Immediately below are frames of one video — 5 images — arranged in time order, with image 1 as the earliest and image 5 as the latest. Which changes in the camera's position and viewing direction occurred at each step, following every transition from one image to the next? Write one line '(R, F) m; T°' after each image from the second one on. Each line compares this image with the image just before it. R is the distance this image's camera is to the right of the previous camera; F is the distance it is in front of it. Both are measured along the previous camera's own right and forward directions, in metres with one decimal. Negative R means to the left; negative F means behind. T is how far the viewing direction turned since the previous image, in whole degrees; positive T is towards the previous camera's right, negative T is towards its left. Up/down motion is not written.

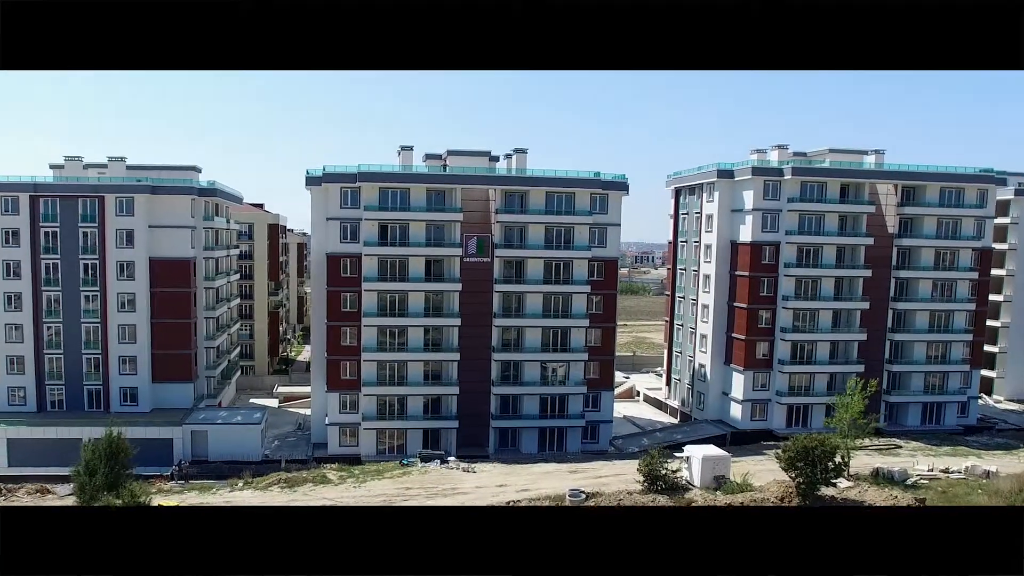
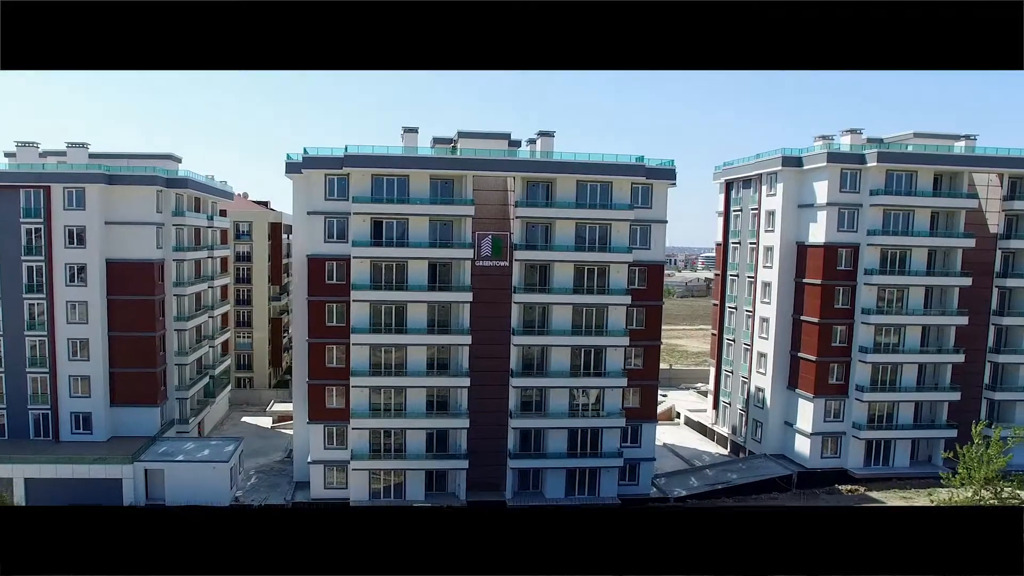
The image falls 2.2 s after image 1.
(0.0, +2.2) m; -2°
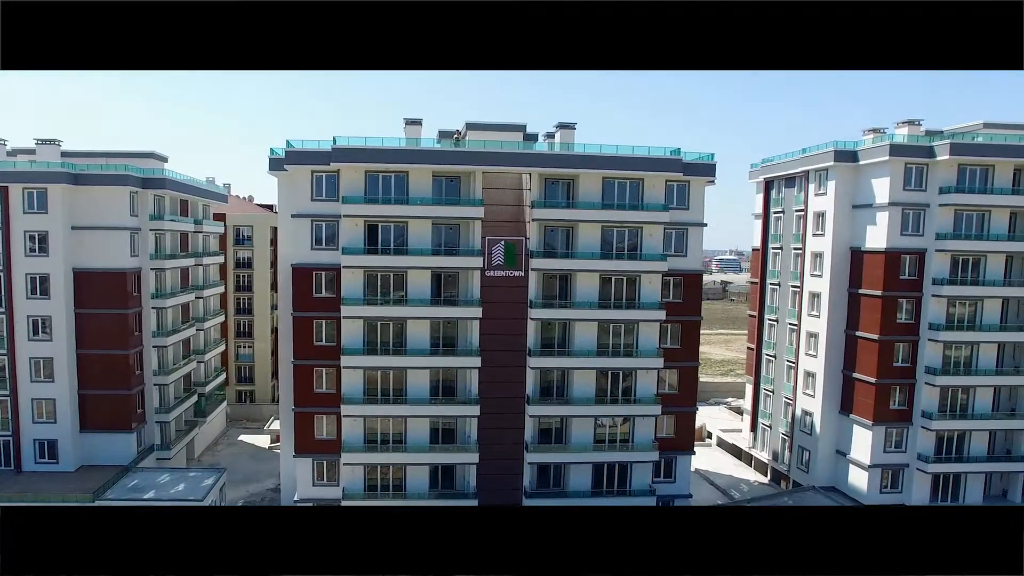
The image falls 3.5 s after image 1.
(0.0, +1.3) m; -2°
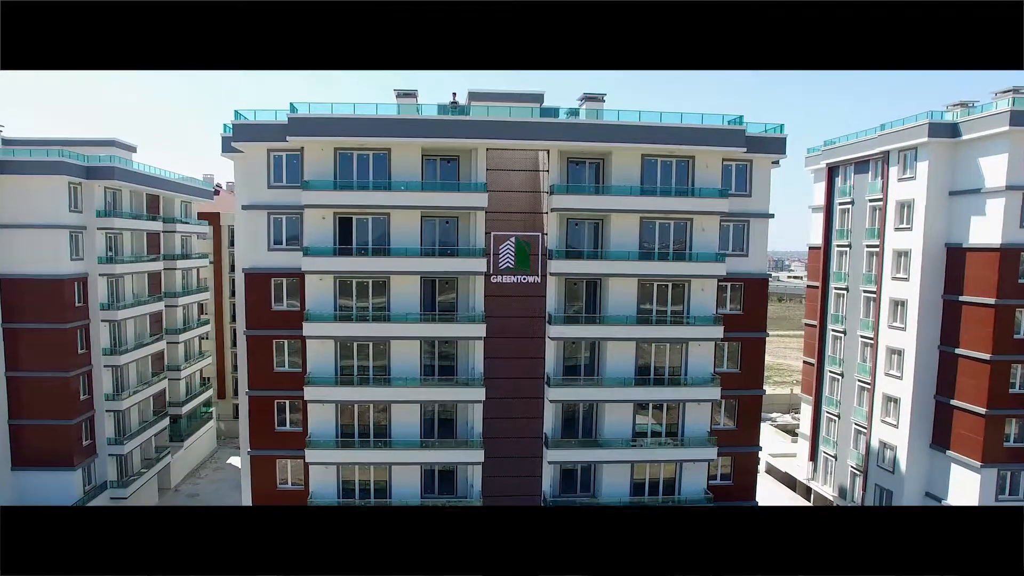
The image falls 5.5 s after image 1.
(+0.1, +1.9) m; -2°
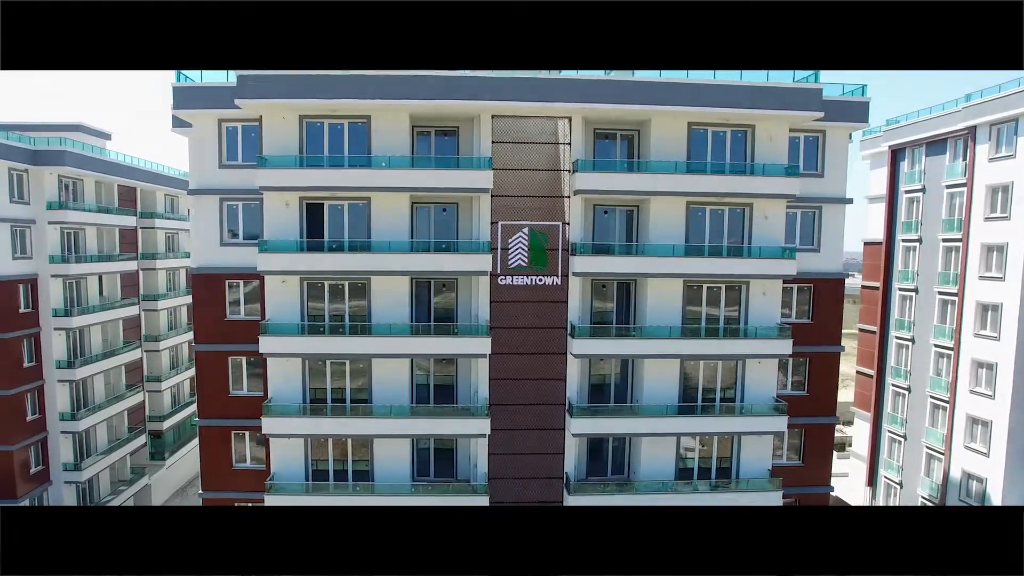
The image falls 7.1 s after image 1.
(+0.1, +1.3) m; -2°
